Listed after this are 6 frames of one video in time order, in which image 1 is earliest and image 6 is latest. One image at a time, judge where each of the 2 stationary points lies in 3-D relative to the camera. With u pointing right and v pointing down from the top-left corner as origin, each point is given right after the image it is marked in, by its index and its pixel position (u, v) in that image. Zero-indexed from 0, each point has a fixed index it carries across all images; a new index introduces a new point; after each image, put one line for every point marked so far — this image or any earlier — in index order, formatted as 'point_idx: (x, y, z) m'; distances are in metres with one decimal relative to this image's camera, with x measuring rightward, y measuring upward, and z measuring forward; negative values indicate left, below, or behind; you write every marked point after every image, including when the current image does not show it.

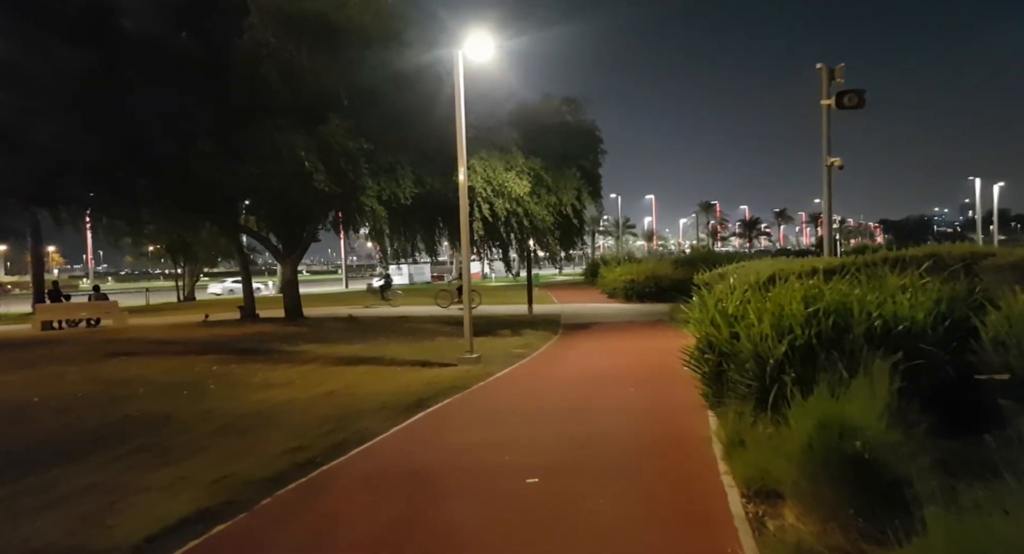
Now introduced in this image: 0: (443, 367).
0: (-1.5, -2.0, +16.1) m
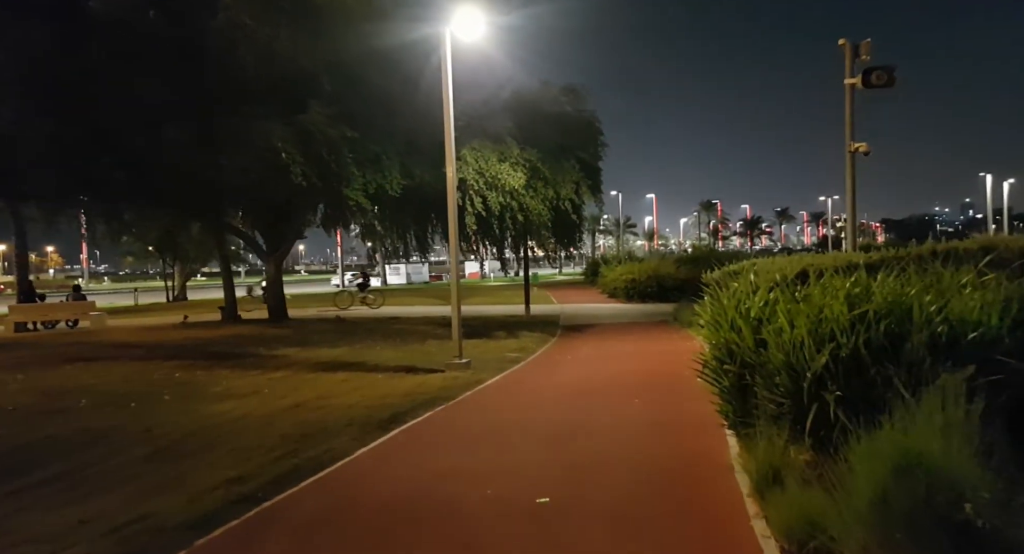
0: (-1.7, -1.9, +14.8) m
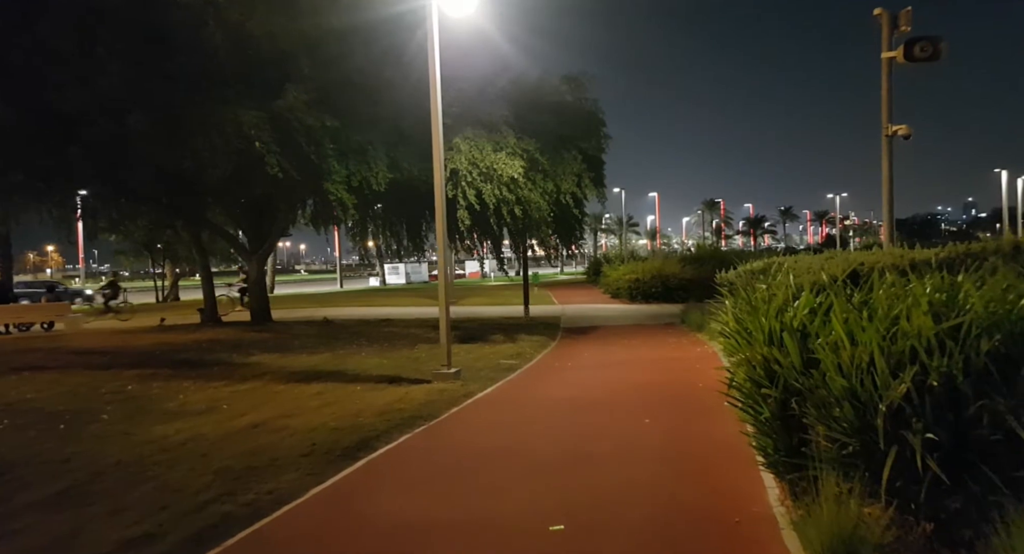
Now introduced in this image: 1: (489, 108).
0: (-1.8, -1.9, +13.3) m
1: (-0.6, +4.5, +19.8) m
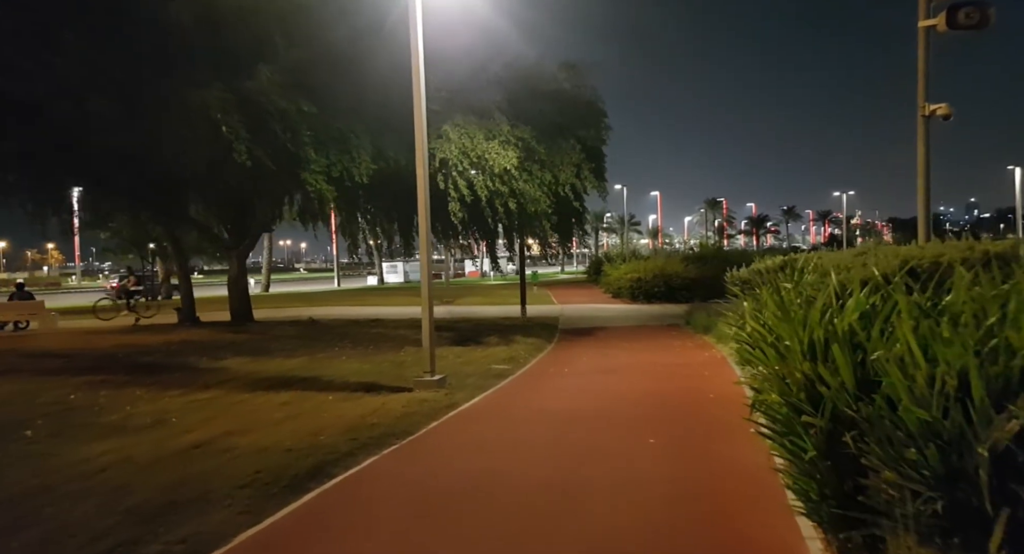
0: (-2.0, -1.9, +12.0) m
1: (-0.8, +4.6, +18.5) m
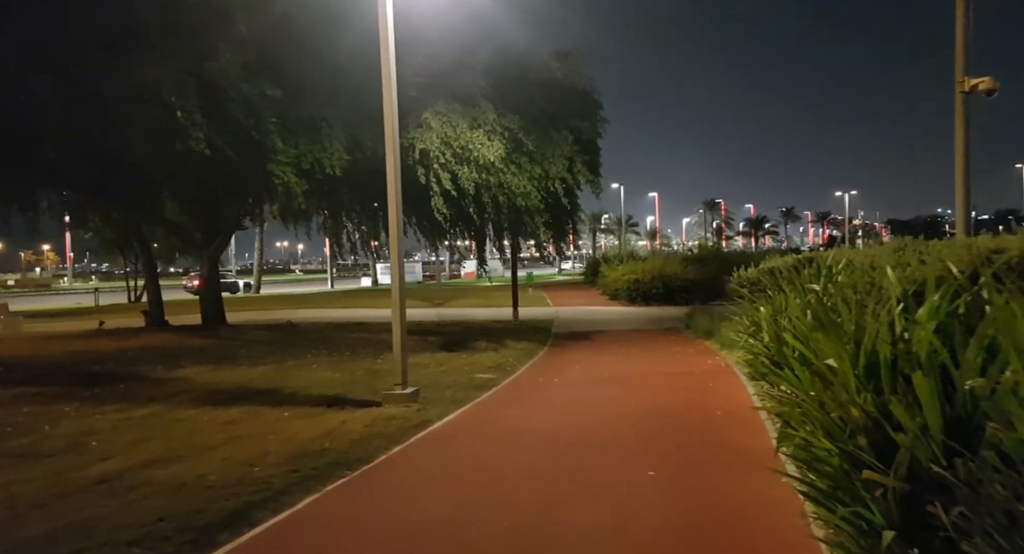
0: (-2.2, -1.9, +10.6) m
1: (-1.1, +4.6, +17.2) m
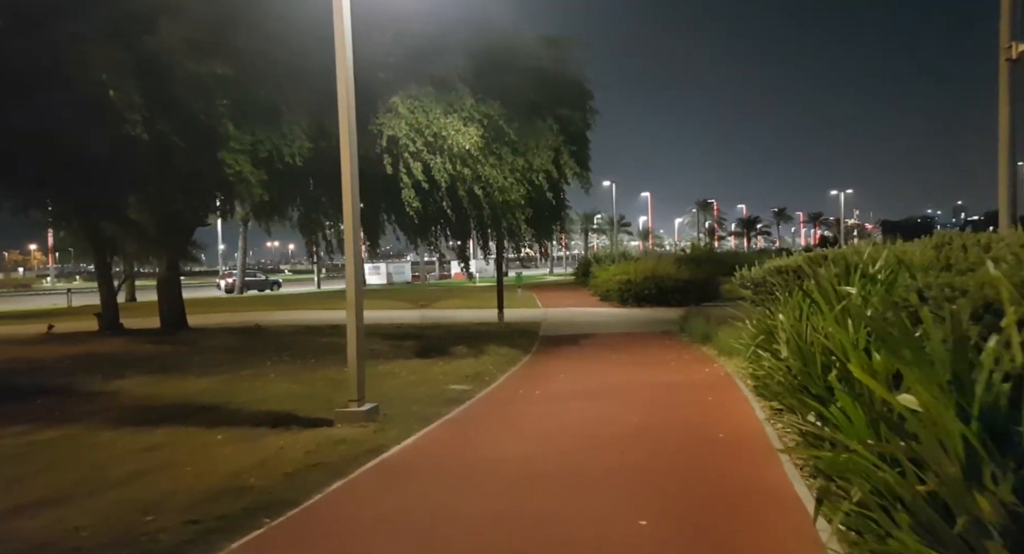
0: (-2.6, -1.9, +9.2) m
1: (-1.5, +4.6, +15.8) m
